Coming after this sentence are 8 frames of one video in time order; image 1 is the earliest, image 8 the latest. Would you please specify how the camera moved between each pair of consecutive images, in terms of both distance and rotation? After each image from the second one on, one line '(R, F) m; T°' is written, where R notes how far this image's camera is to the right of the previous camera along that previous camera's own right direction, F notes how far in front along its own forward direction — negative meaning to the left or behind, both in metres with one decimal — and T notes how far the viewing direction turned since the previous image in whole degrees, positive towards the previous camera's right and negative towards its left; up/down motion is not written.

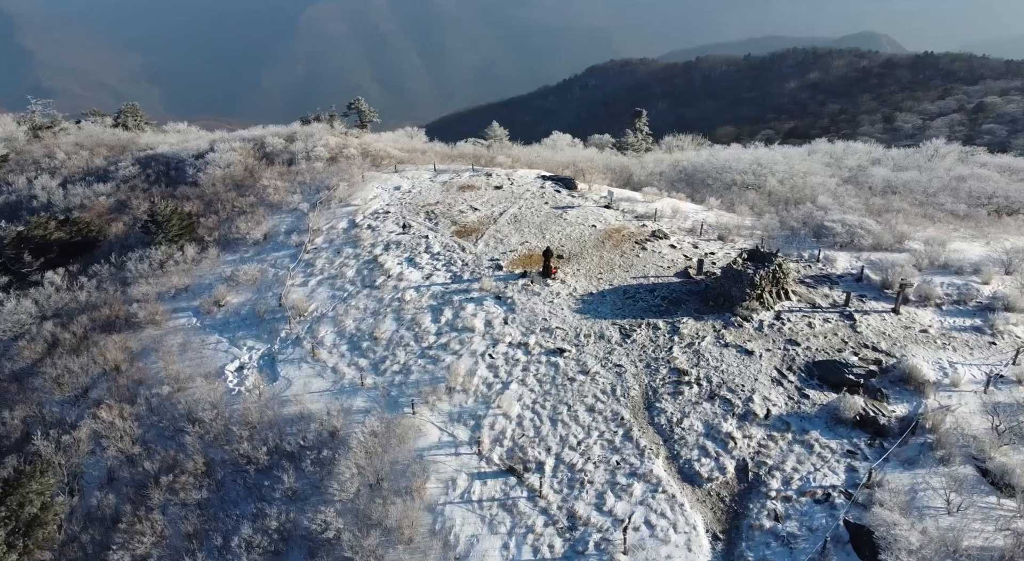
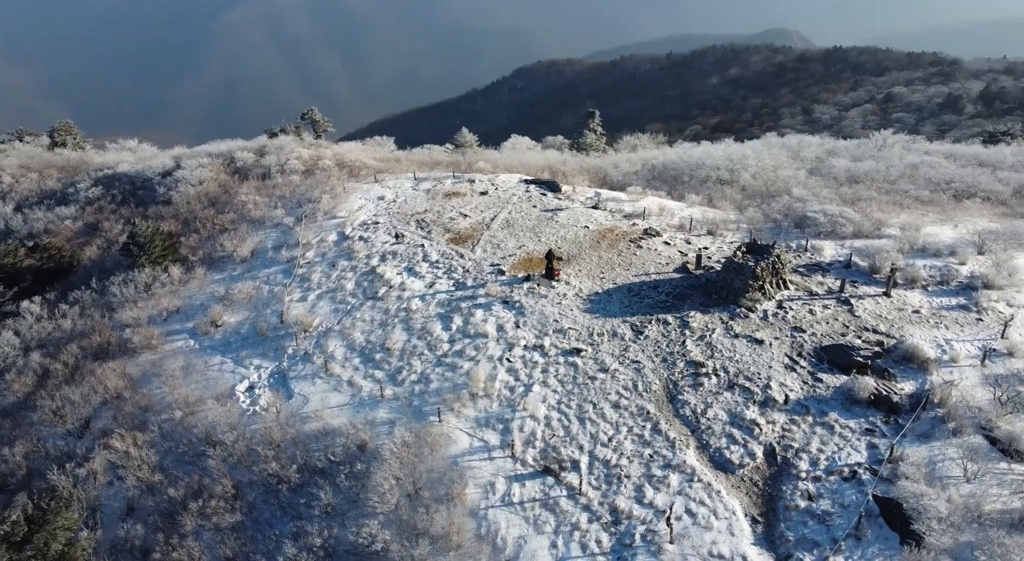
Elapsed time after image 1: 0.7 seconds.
(-1.4, -0.1) m; +4°
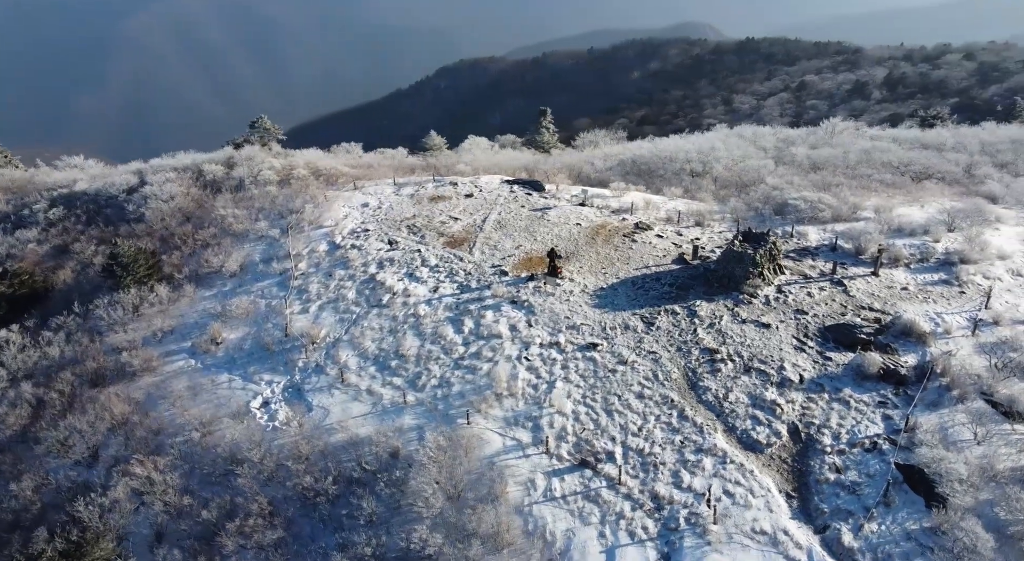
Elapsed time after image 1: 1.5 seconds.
(-1.5, -0.1) m; +4°
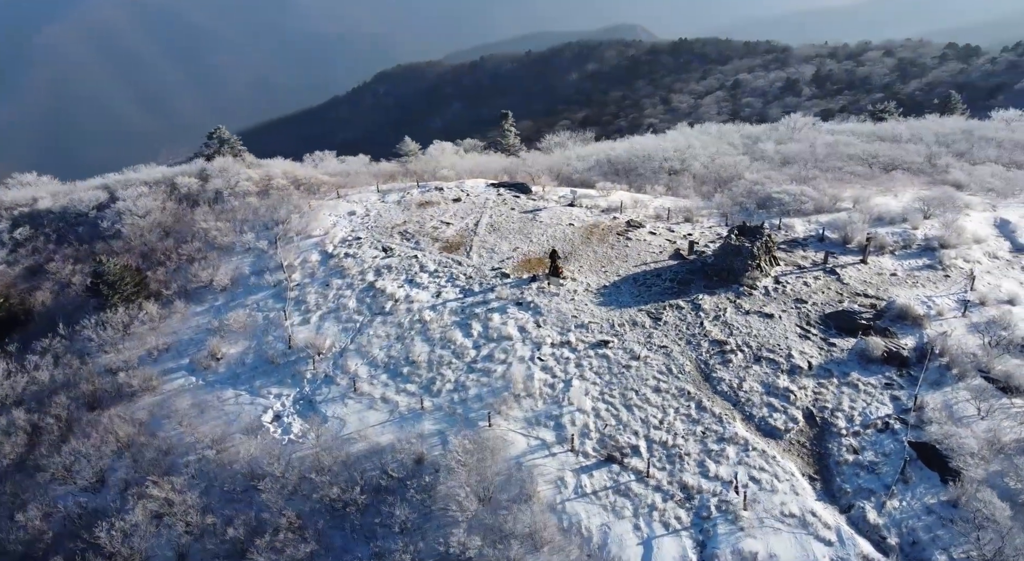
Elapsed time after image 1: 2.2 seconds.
(-1.2, 0.0) m; +3°
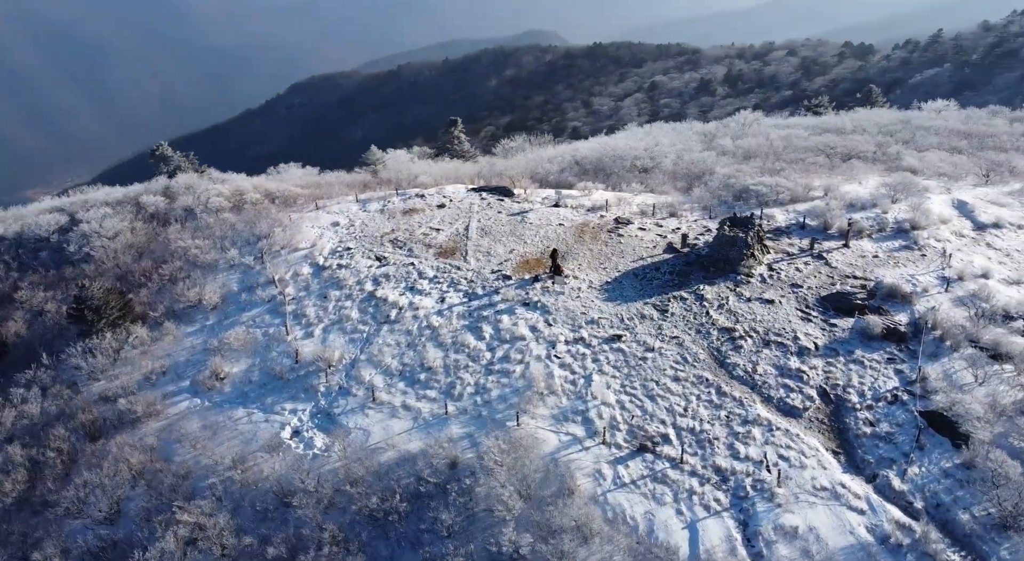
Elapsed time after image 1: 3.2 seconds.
(-1.6, -0.1) m; +4°
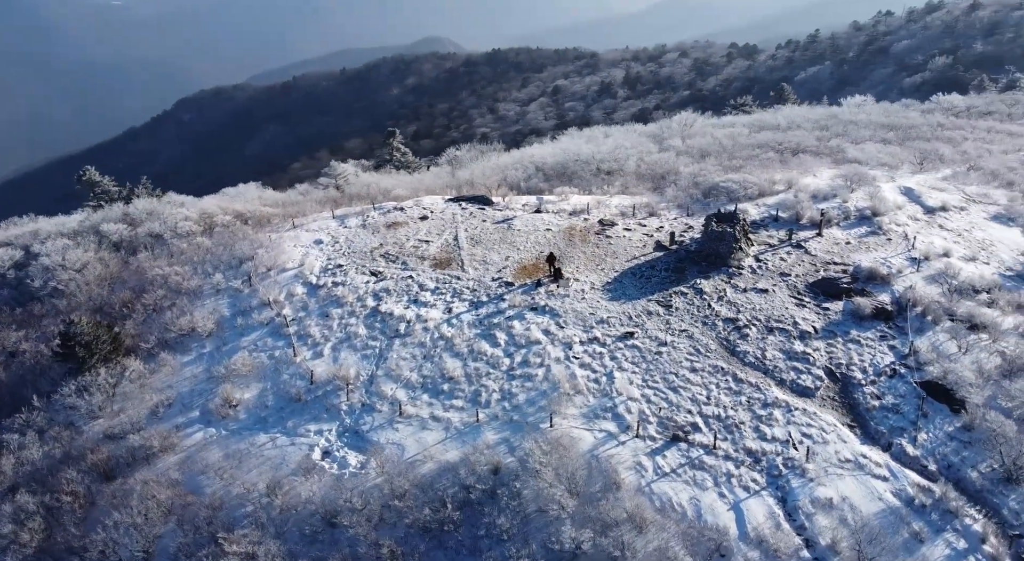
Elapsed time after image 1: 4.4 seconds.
(-2.0, -0.3) m; +5°
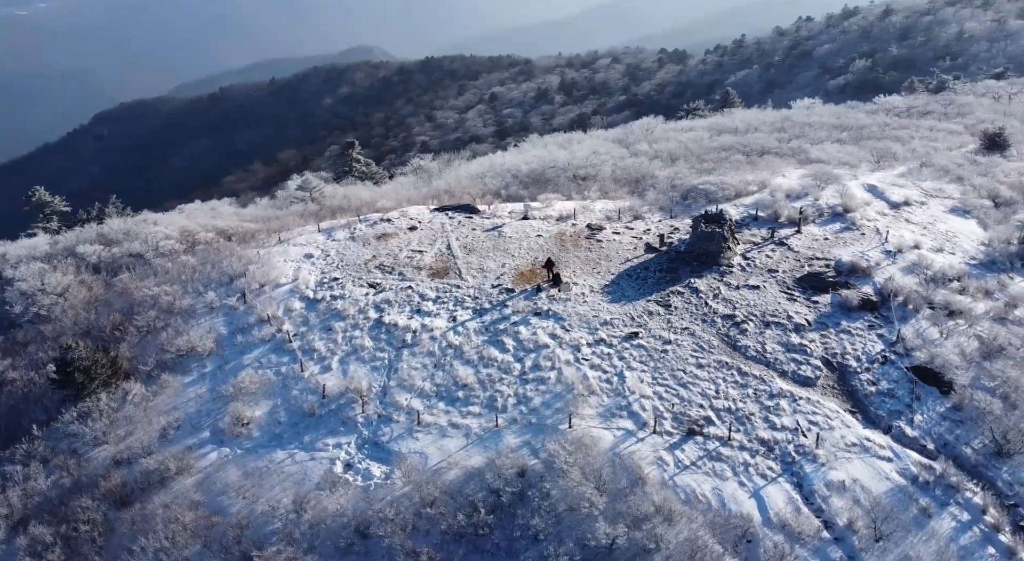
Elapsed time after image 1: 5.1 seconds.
(-1.3, -0.4) m; +4°
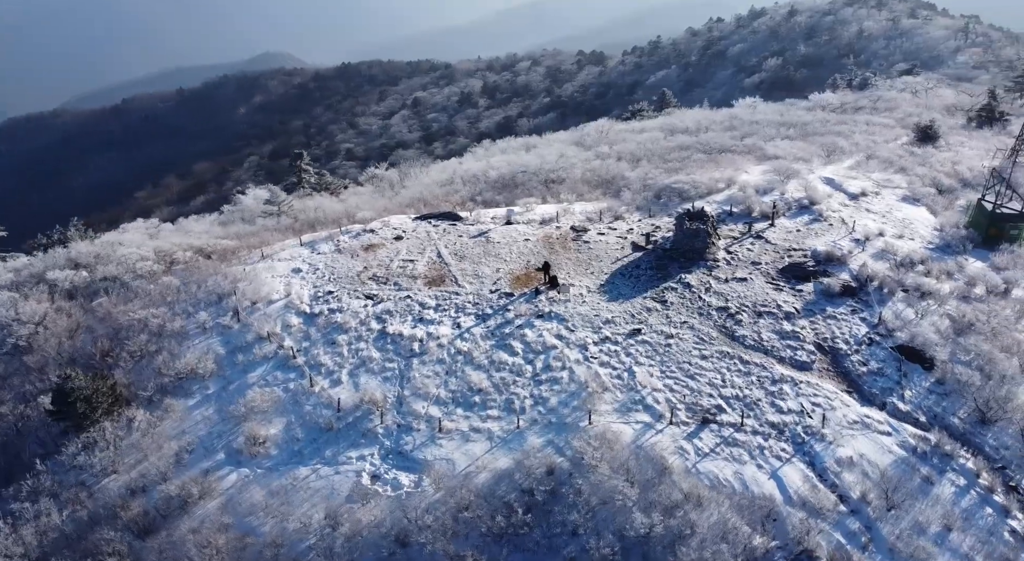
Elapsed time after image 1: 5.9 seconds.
(-1.6, -0.4) m; +4°
